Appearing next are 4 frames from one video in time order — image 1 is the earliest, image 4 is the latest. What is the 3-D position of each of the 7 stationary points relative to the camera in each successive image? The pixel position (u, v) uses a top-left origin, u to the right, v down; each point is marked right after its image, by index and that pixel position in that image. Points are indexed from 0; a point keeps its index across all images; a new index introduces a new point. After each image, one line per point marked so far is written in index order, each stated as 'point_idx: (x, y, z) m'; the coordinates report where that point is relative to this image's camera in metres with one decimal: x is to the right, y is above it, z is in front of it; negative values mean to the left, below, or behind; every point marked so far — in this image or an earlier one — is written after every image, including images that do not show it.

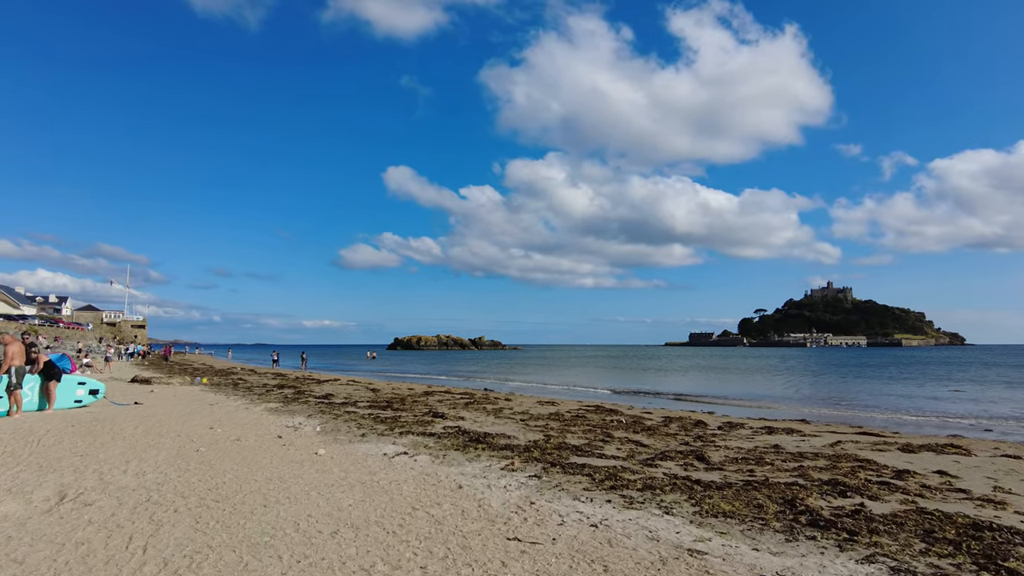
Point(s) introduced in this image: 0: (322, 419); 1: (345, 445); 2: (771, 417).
0: (-4.4, -3.0, +15.5) m
1: (-2.9, -2.7, +11.5) m
2: (+7.6, -3.9, +20.1) m
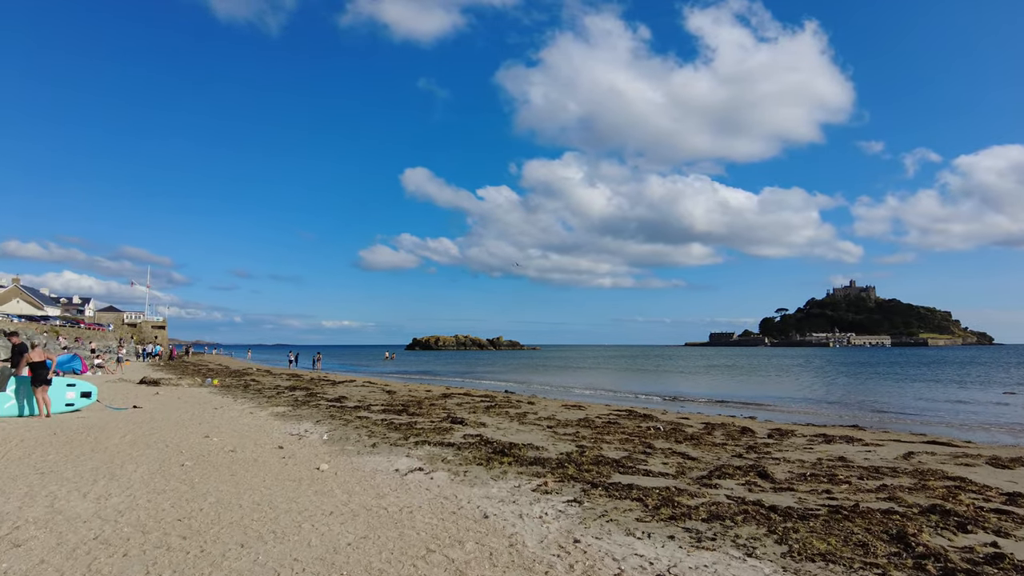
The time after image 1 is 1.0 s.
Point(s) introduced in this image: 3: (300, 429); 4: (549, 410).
0: (-3.8, -2.9, +14.1) m
1: (-2.4, -2.6, +10.1) m
2: (+8.3, -3.7, +18.5) m
3: (-4.3, -2.9, +13.6) m
4: (+1.0, -3.5, +19.1) m
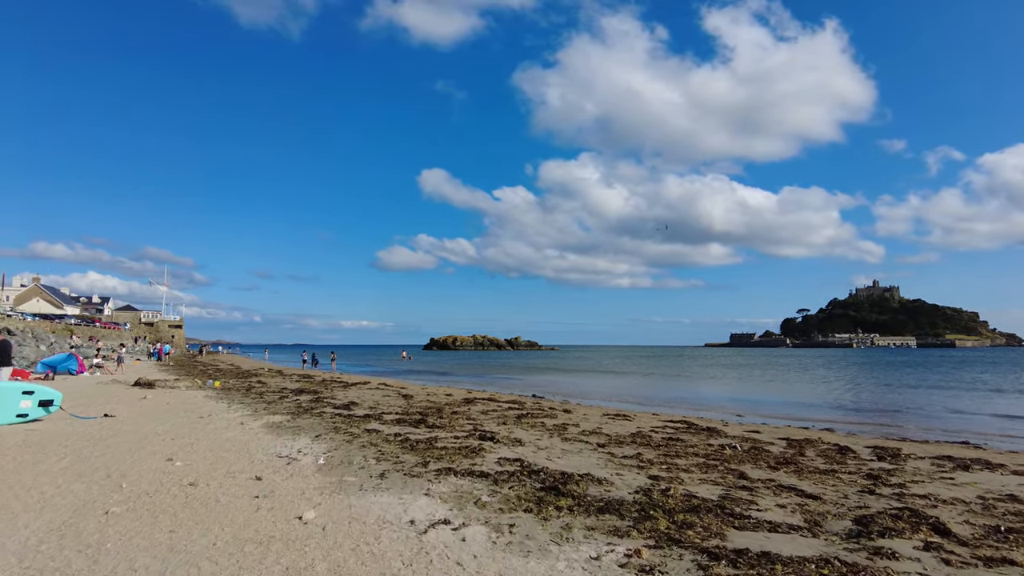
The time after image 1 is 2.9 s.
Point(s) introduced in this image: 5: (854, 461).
0: (-3.1, -2.6, +11.5) m
1: (-1.8, -2.3, +7.4) m
2: (+9.2, -3.4, +15.5) m
3: (-3.6, -2.6, +11.0) m
4: (+1.9, -3.2, +16.3) m
5: (+5.7, -2.9, +11.1) m
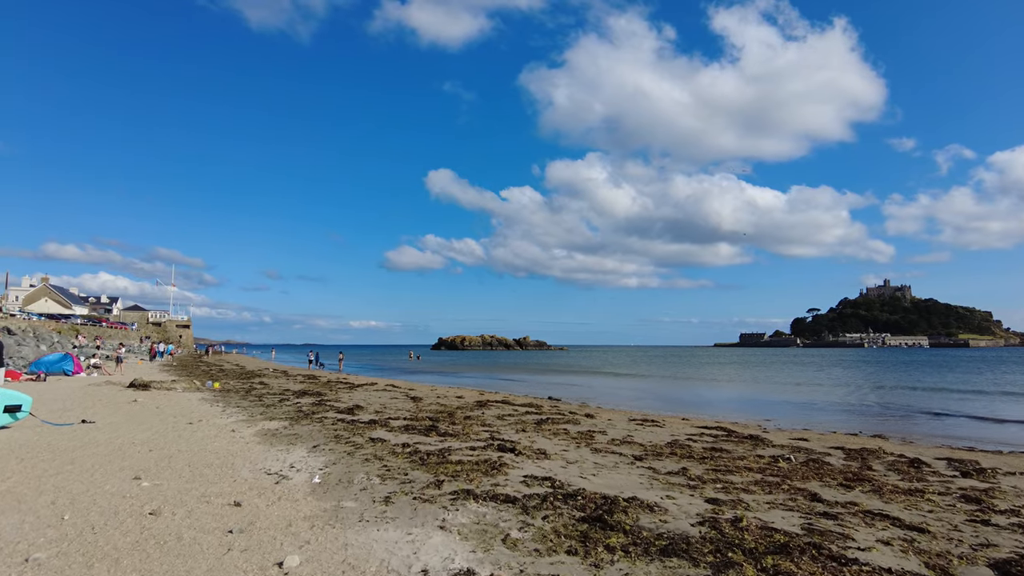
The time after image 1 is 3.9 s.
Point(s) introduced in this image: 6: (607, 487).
0: (-2.7, -2.5, +10.0) m
1: (-1.4, -2.2, +6.0) m
2: (+9.6, -3.3, +13.9) m
3: (-3.2, -2.5, +9.5) m
4: (+2.3, -3.1, +14.8) m
5: (+6.0, -2.7, +9.6) m
6: (+1.2, -2.4, +8.3) m
